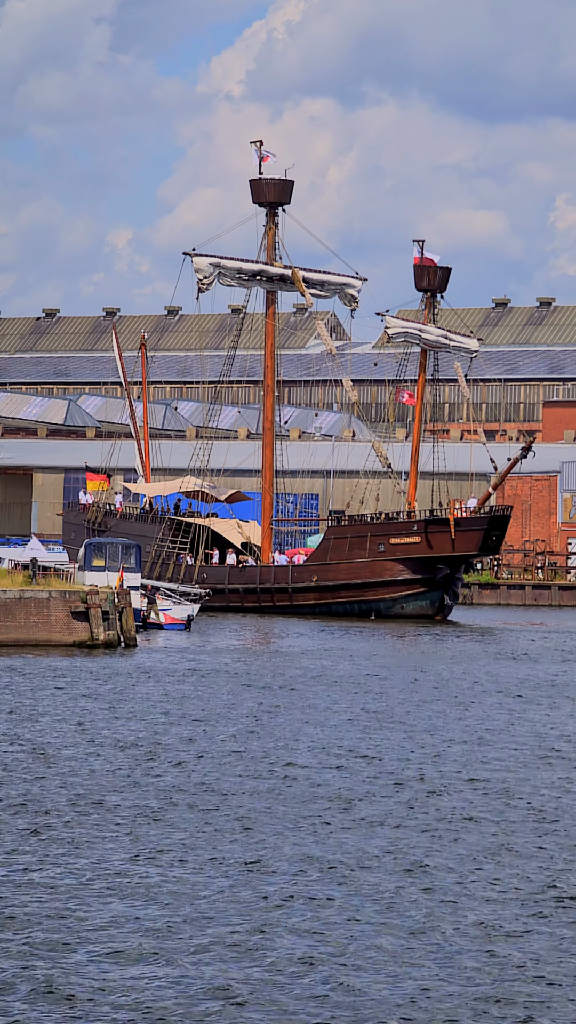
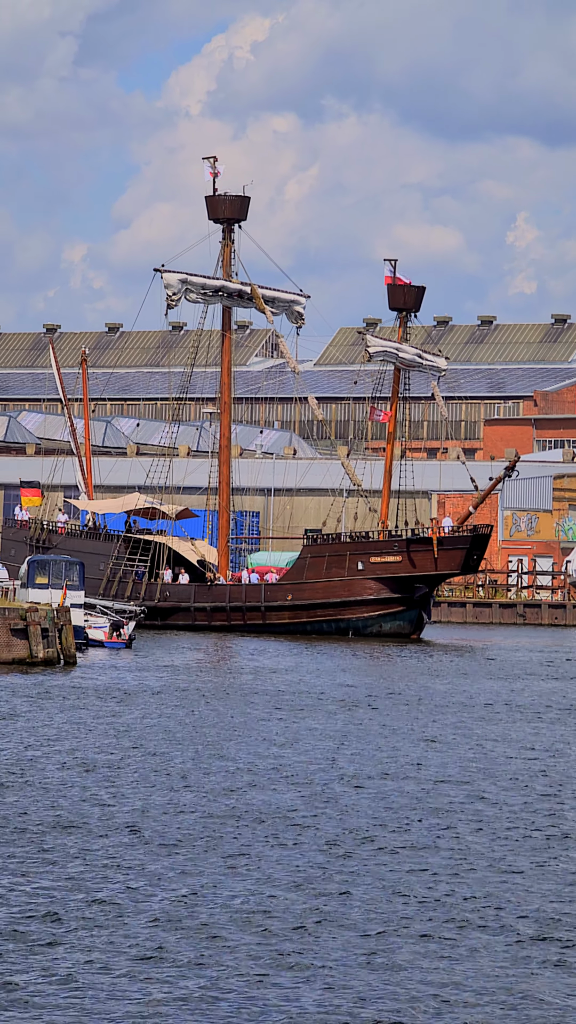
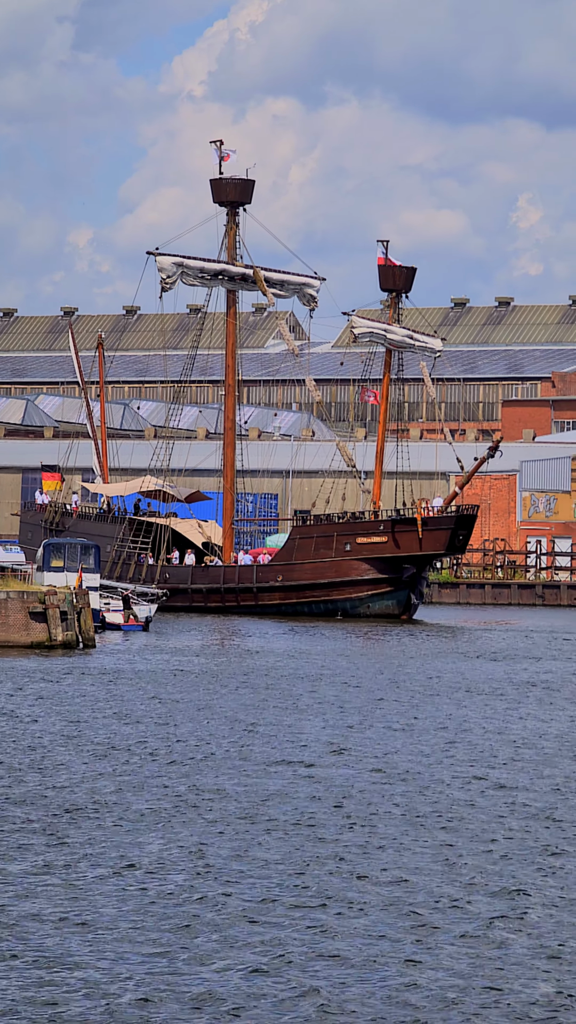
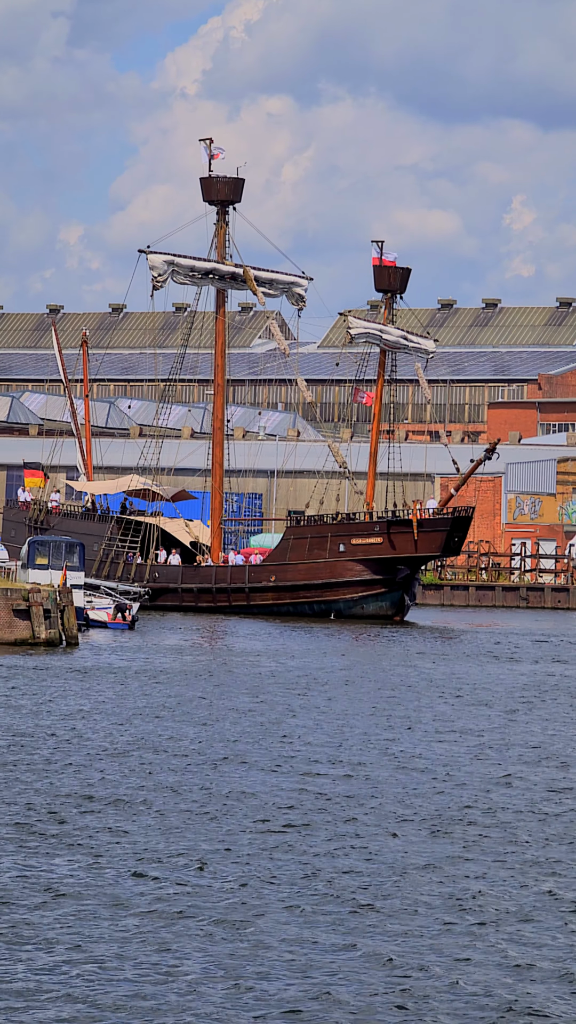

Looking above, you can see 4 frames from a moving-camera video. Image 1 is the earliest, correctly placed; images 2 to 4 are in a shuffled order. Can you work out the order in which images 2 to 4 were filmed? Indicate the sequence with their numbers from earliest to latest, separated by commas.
3, 4, 2
